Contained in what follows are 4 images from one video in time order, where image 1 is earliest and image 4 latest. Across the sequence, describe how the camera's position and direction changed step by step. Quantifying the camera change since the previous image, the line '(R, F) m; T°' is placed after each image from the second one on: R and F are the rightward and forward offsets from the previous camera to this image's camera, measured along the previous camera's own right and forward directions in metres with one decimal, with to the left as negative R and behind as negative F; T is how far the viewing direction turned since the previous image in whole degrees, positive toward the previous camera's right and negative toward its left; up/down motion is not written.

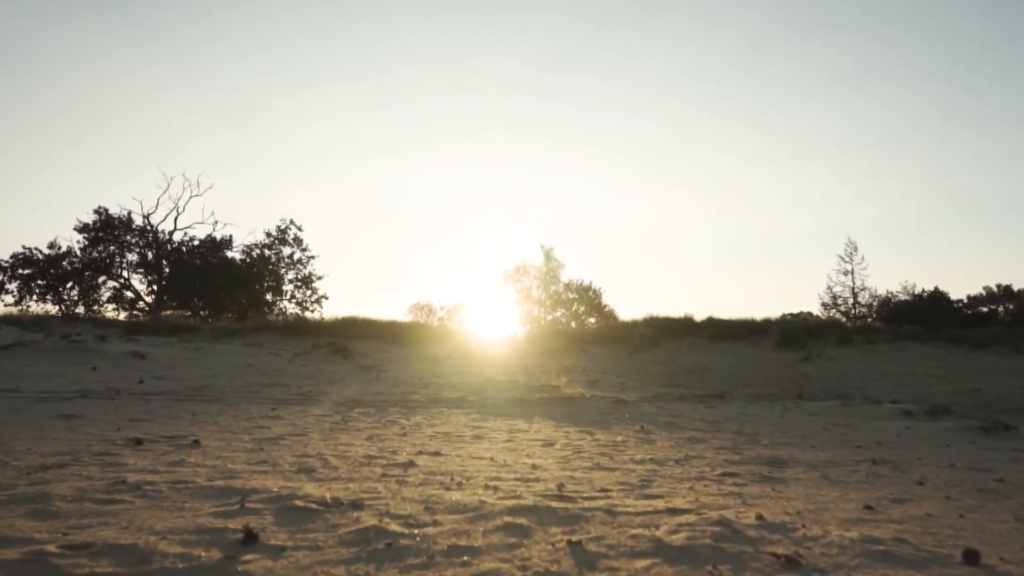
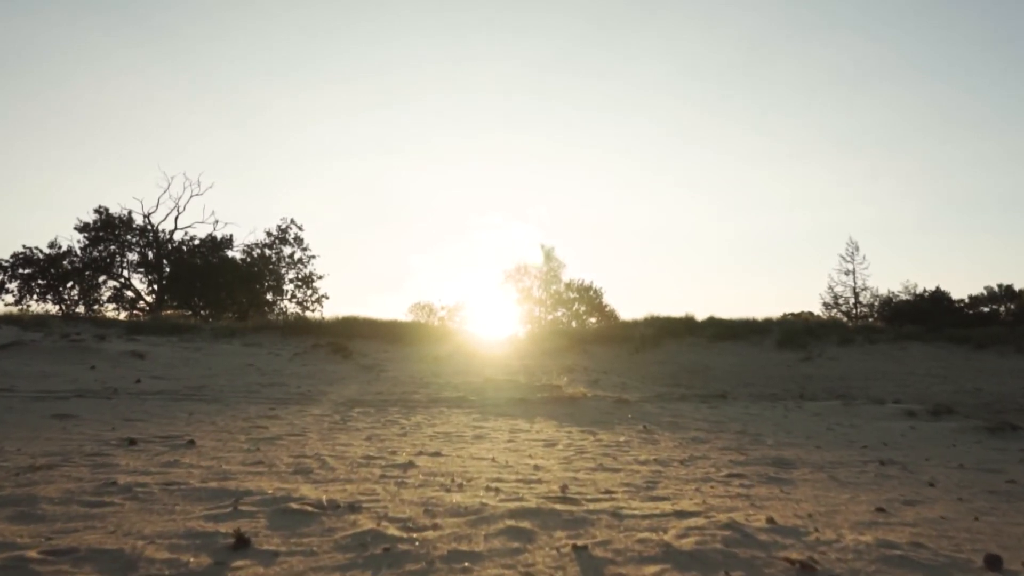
(0.0, +0.1) m; 0°
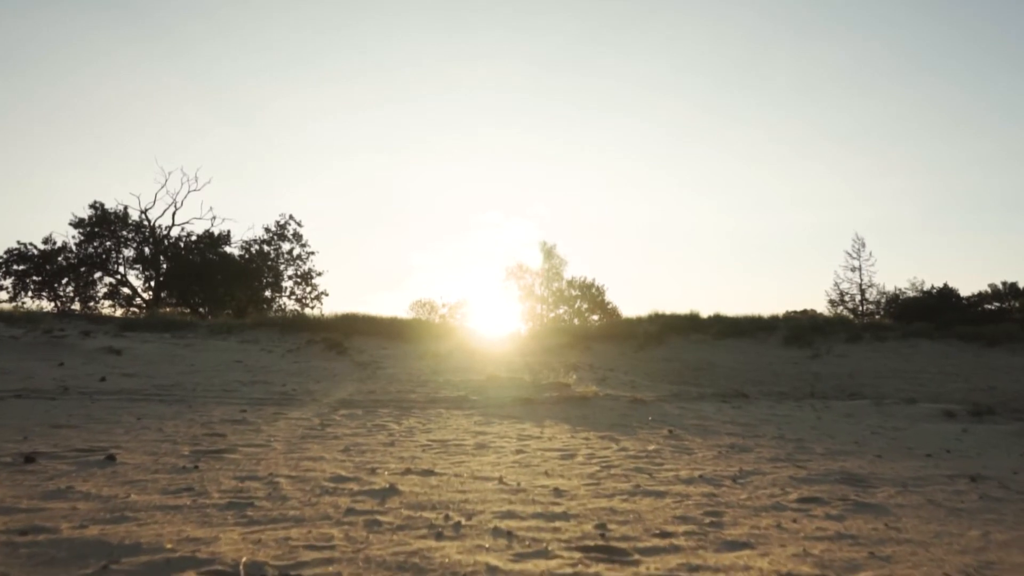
(-0.1, +1.5) m; 0°
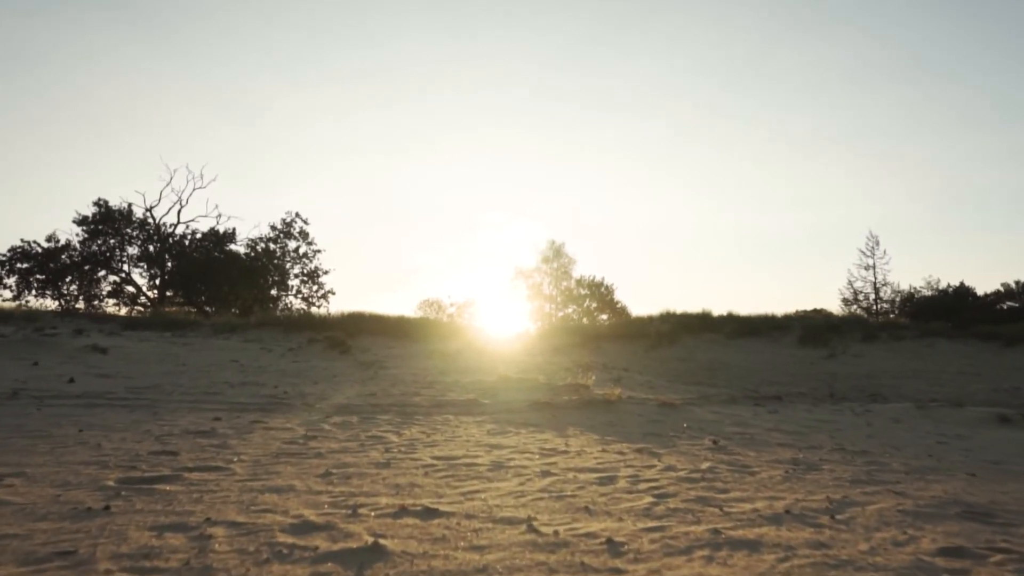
(-0.1, +1.5) m; -1°
